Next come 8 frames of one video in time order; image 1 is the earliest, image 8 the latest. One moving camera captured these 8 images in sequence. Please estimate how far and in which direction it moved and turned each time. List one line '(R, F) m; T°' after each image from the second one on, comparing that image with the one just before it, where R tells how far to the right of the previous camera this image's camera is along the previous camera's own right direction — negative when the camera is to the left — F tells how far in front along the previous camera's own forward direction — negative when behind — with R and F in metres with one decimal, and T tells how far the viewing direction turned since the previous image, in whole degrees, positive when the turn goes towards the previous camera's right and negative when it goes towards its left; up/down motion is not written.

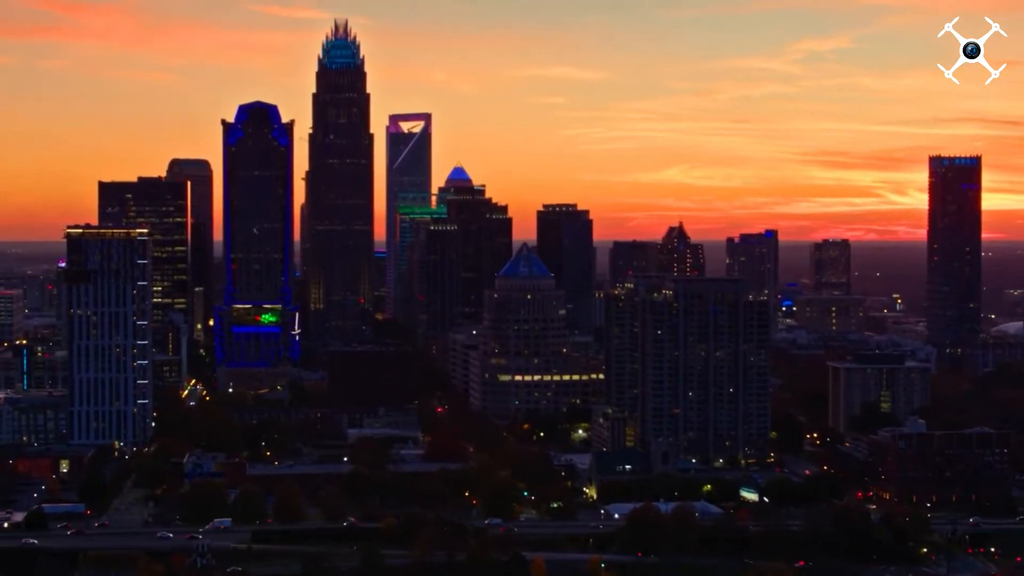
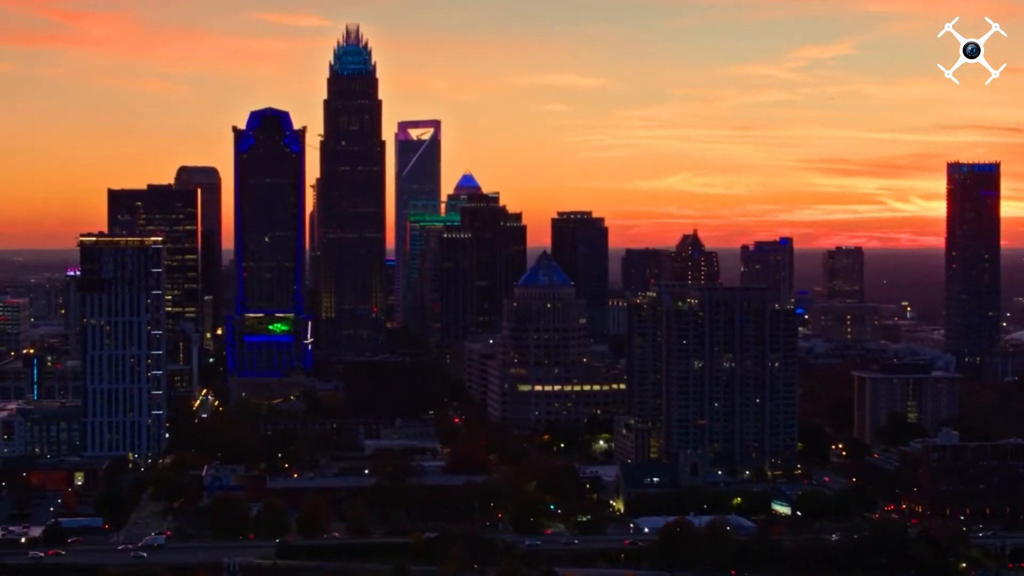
(-0.4, +0.6) m; 0°
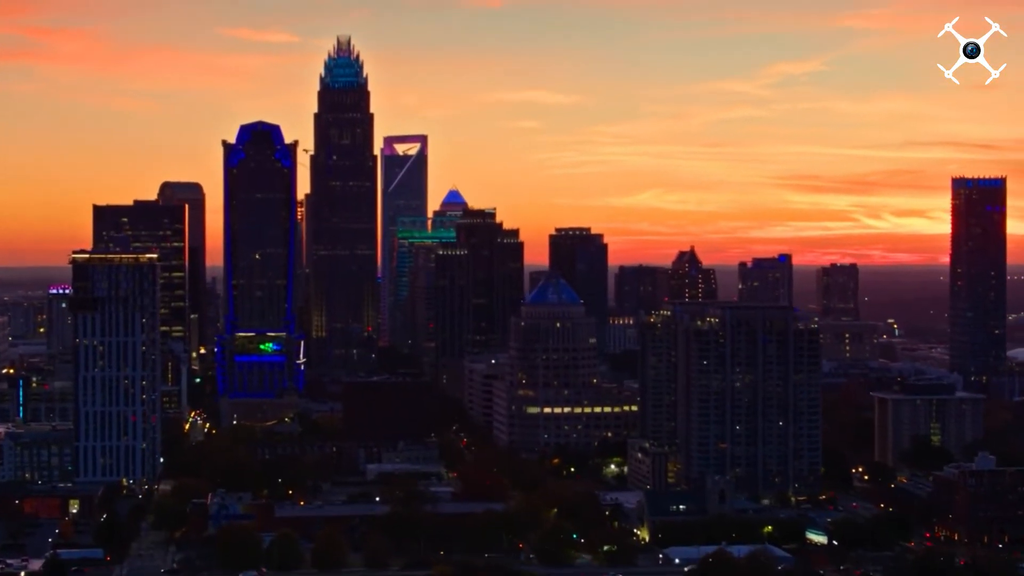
(-0.8, +1.3) m; +1°
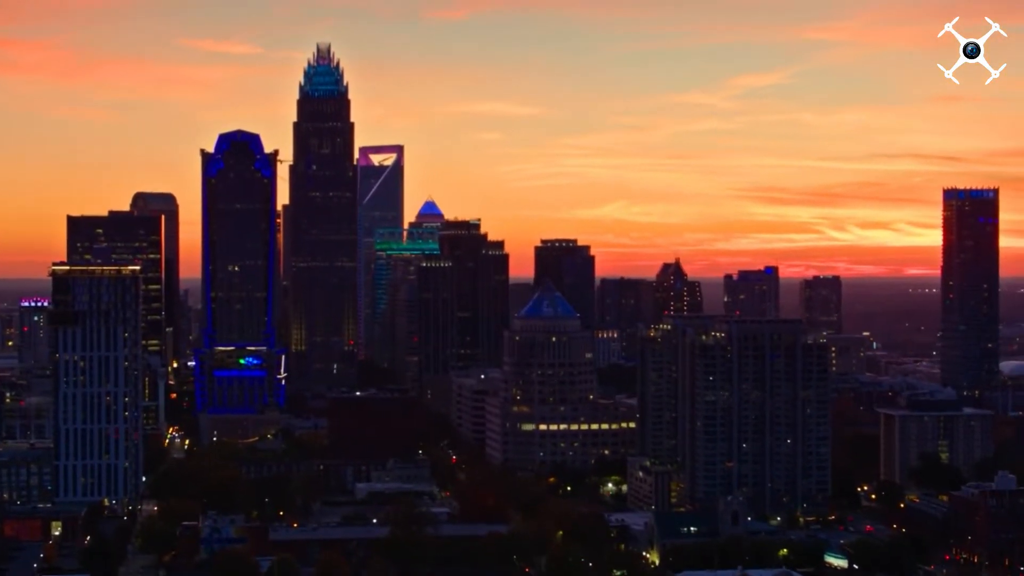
(-0.6, +1.1) m; +1°
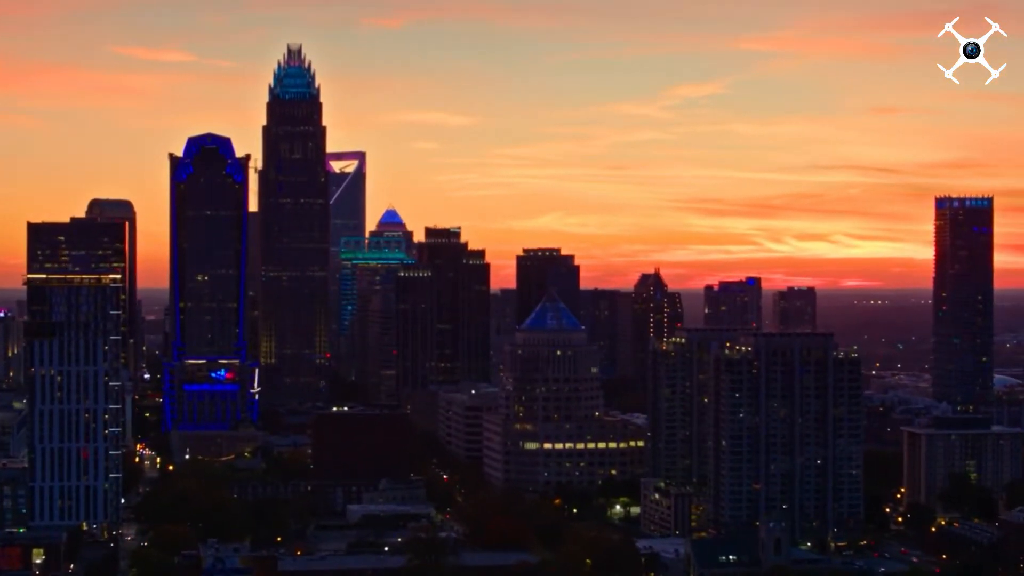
(-1.3, +2.0) m; +2°
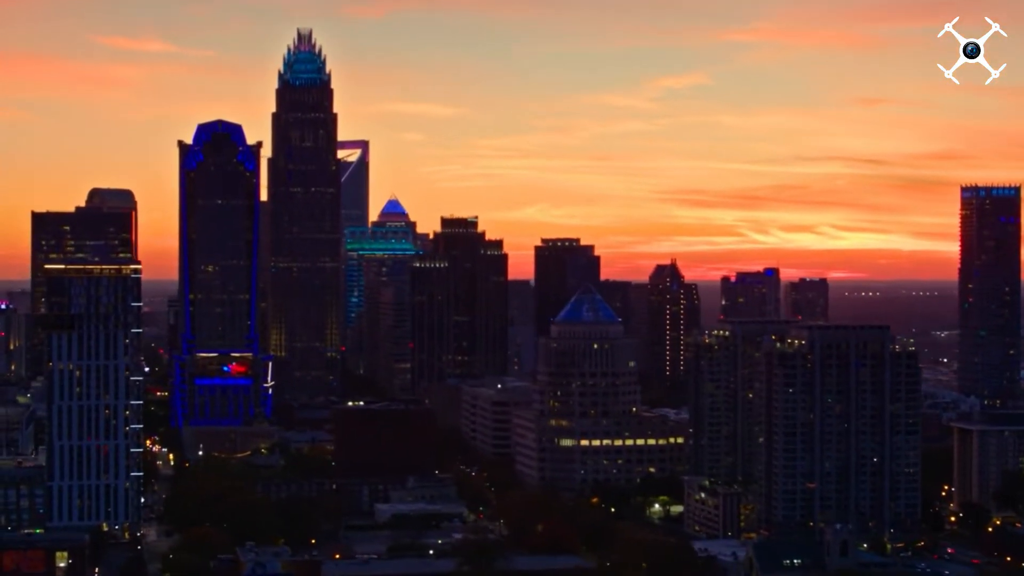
(-1.0, +1.3) m; +1°
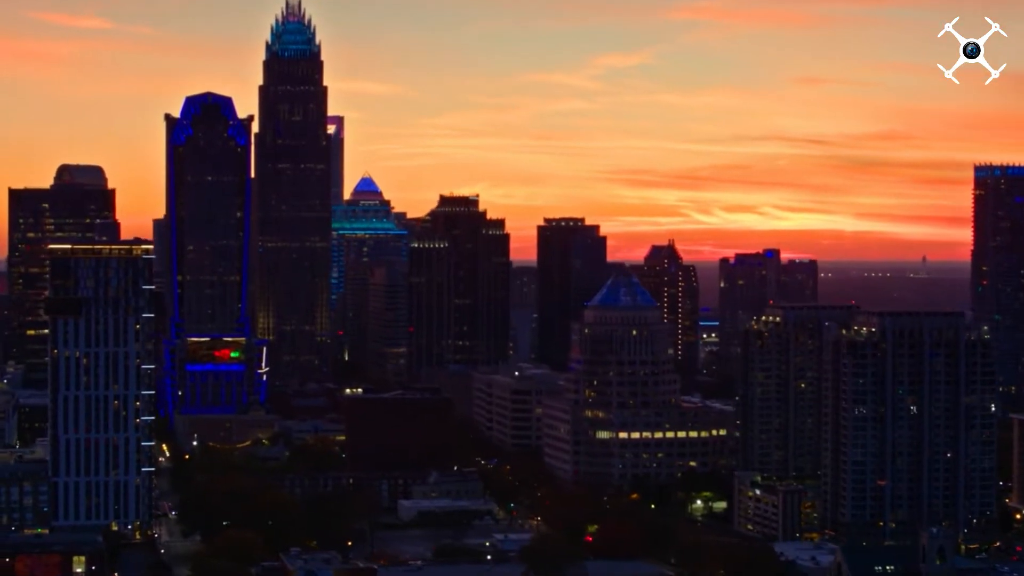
(-1.7, +2.1) m; +2°
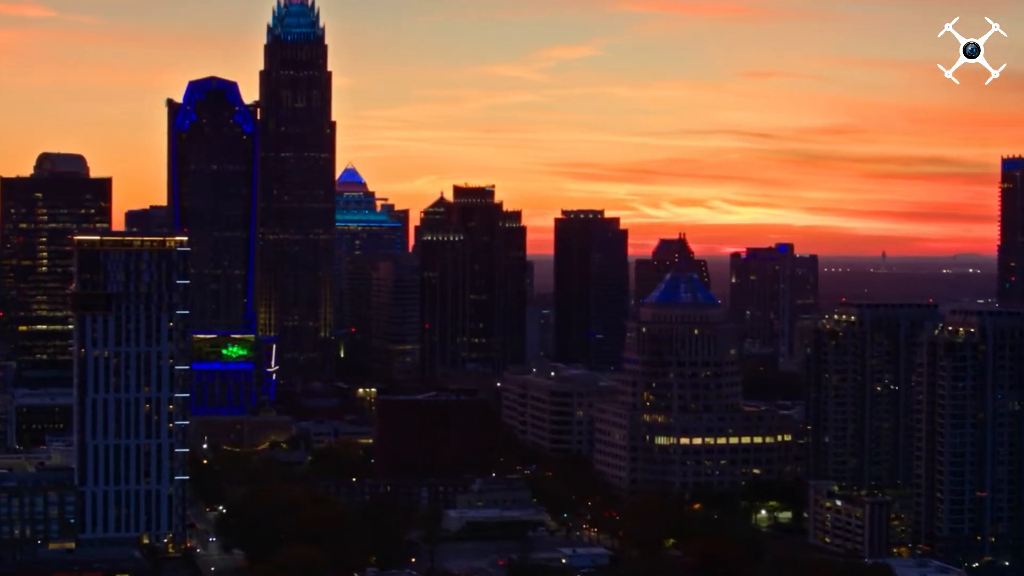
(-1.8, +2.0) m; +2°
